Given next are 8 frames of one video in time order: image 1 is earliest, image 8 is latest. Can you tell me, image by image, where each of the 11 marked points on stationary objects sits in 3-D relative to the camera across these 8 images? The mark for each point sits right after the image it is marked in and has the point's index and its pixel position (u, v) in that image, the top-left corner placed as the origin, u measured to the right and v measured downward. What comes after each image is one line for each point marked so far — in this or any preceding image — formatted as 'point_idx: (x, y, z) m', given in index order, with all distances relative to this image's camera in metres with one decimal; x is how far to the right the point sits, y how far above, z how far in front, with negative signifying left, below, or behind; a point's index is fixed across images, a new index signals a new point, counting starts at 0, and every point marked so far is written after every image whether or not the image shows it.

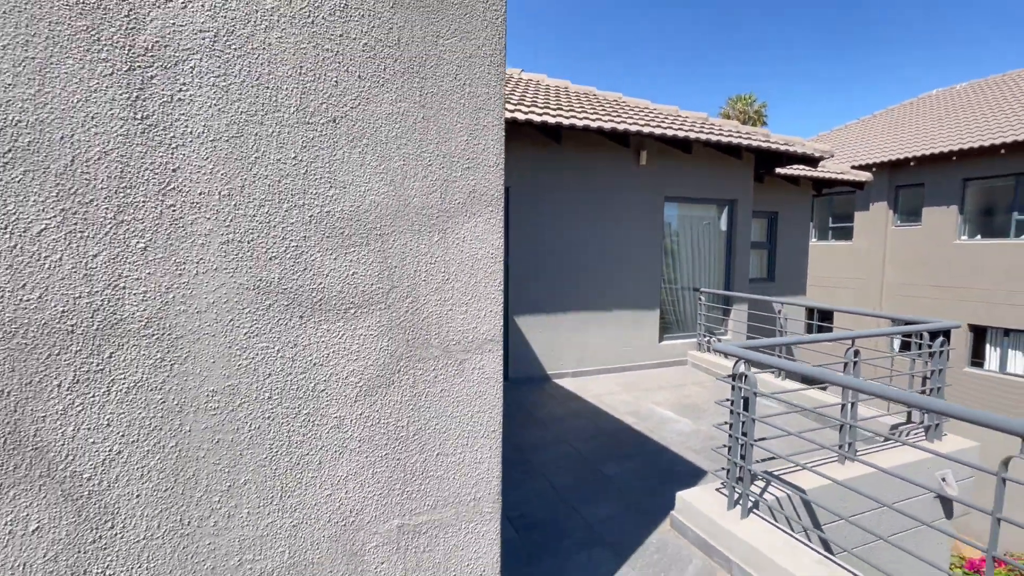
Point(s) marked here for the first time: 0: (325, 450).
0: (-0.5, -0.4, +1.3) m
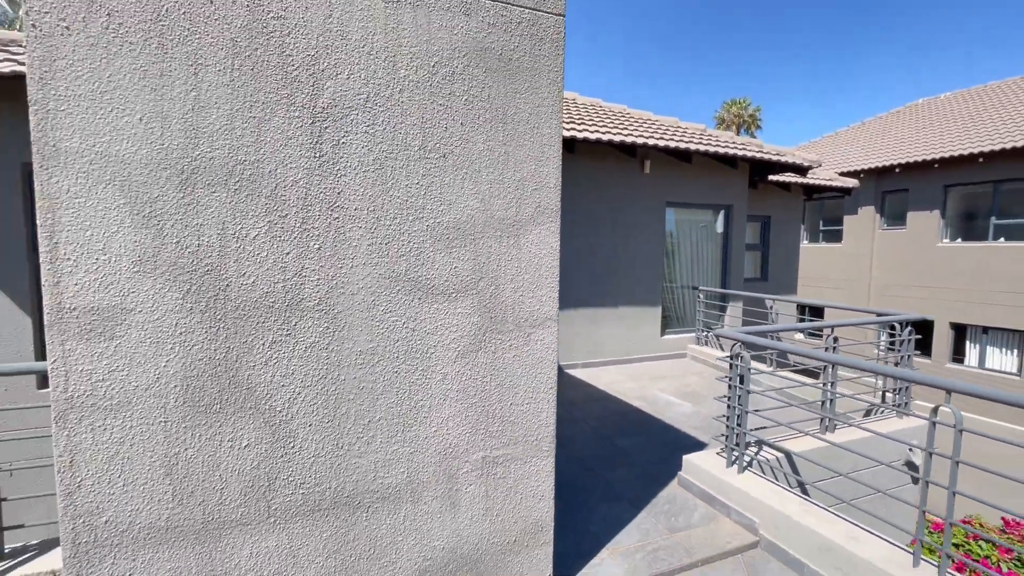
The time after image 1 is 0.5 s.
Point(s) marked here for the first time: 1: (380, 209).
0: (-0.3, -0.4, +1.8) m
1: (-0.5, +0.3, +1.7) m
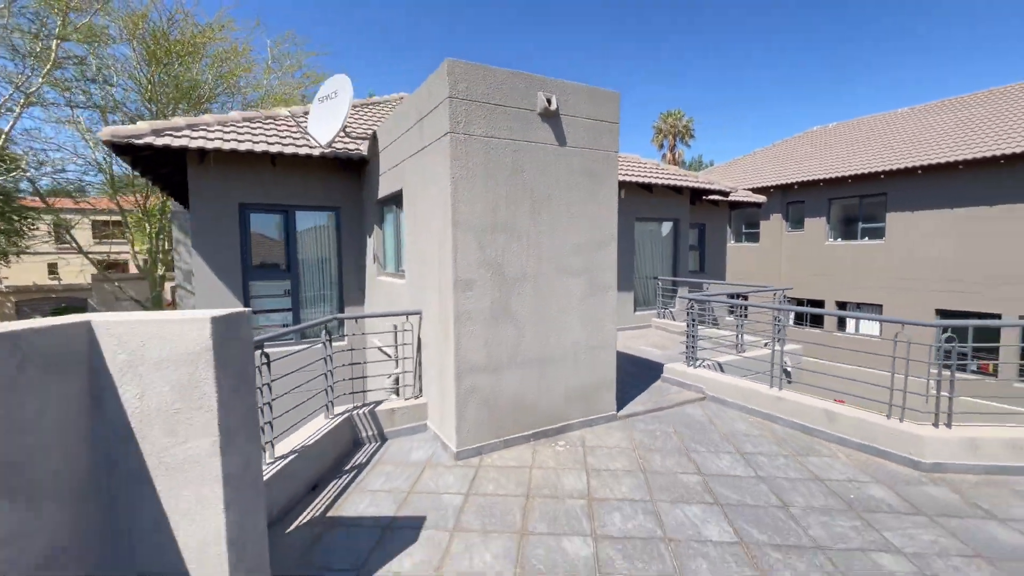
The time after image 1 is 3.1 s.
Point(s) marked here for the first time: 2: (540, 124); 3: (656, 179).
0: (+0.5, -0.2, +4.2) m
1: (+0.3, +0.4, +4.1) m
2: (+0.2, +1.4, +3.9) m
3: (+2.7, +2.0, +8.9) m
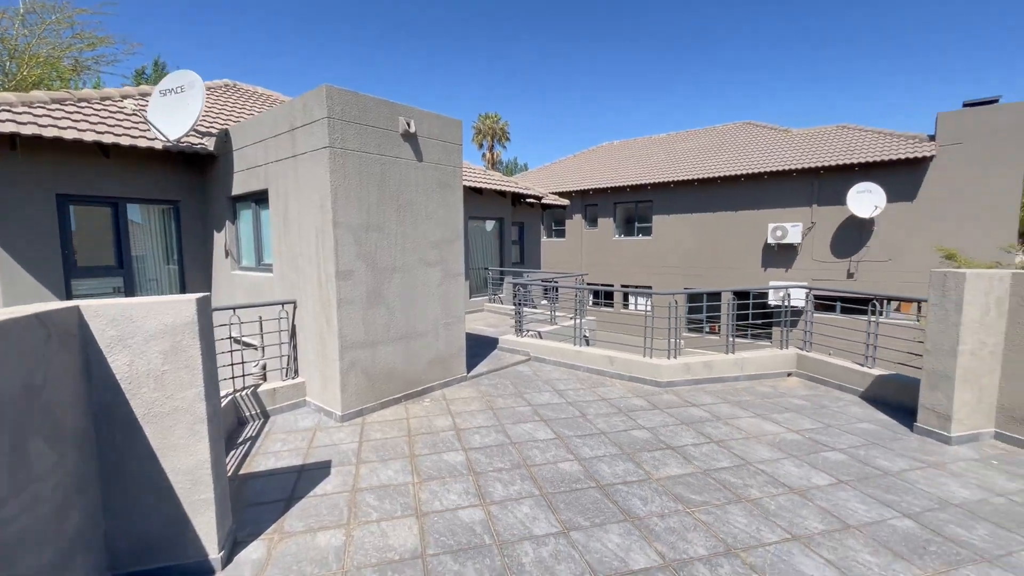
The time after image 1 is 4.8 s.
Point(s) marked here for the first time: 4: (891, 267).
0: (-0.9, -0.1, +5.2) m
1: (-1.0, +0.6, +5.0) m
2: (-1.1, +1.5, +4.8) m
3: (-0.6, +2.3, +10.3) m
4: (+9.8, +0.6, +12.3) m
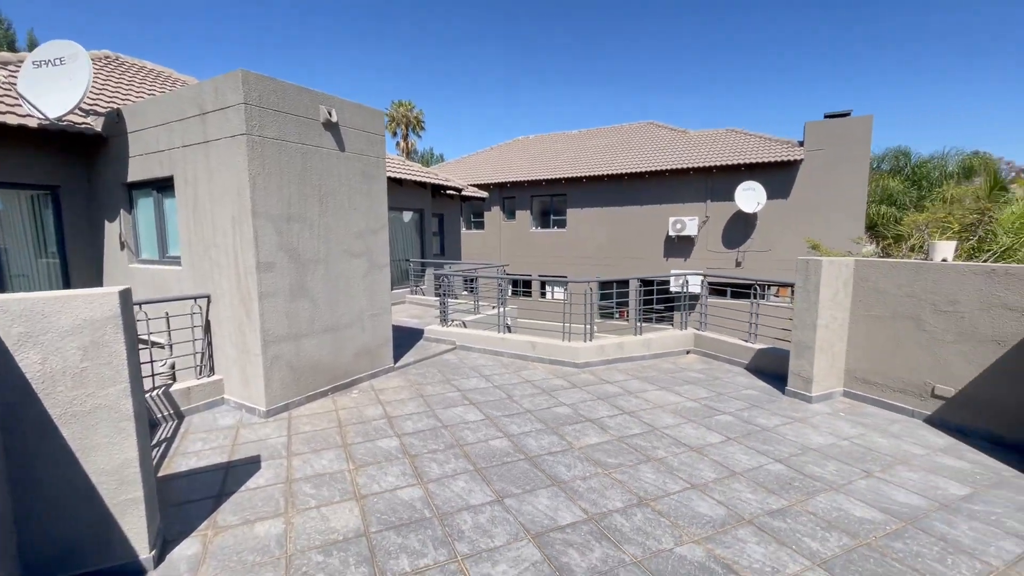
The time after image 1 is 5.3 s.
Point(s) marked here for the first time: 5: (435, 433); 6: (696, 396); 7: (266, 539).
0: (-1.7, 0.0, +5.2) m
1: (-1.8, +0.6, +5.0) m
2: (-1.9, +1.6, +4.8) m
3: (-2.3, +2.4, +10.2) m
4: (+7.6, +1.0, +14.0) m
5: (-0.7, -1.2, +4.0) m
6: (+1.9, -1.1, +4.9) m
7: (-1.4, -1.4, +2.7) m
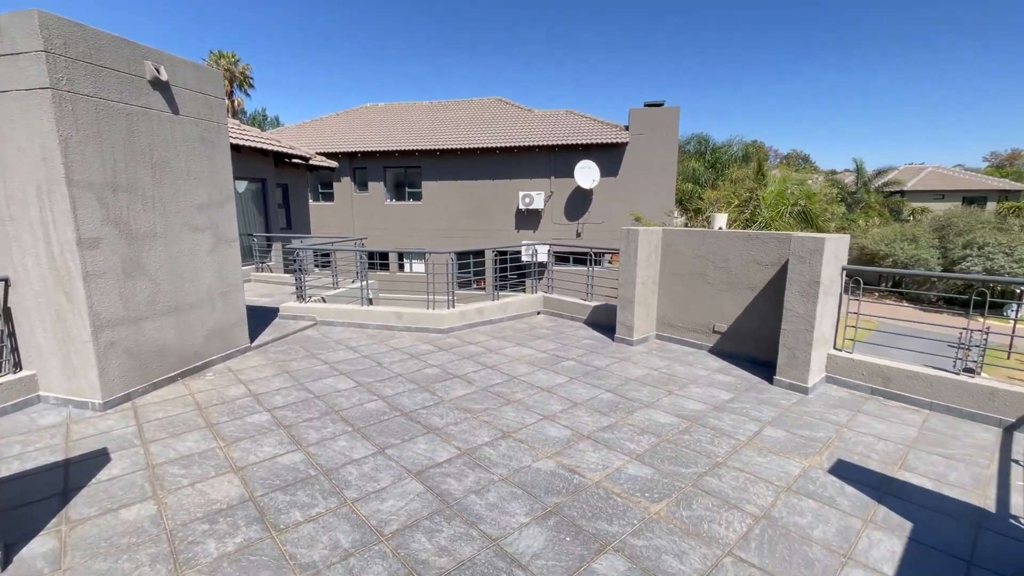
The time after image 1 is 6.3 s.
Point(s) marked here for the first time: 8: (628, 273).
0: (-3.2, +0.2, +4.9) m
1: (-3.2, +0.9, +4.6) m
2: (-3.3, +1.8, +4.3) m
3: (-5.3, +2.9, +9.3) m
4: (+3.1, +2.1, +15.9) m
5: (-1.8, -1.0, +4.1) m
6: (+0.4, -0.7, +5.7) m
7: (-2.1, -1.3, +2.6) m
8: (+1.4, +0.2, +5.7) m
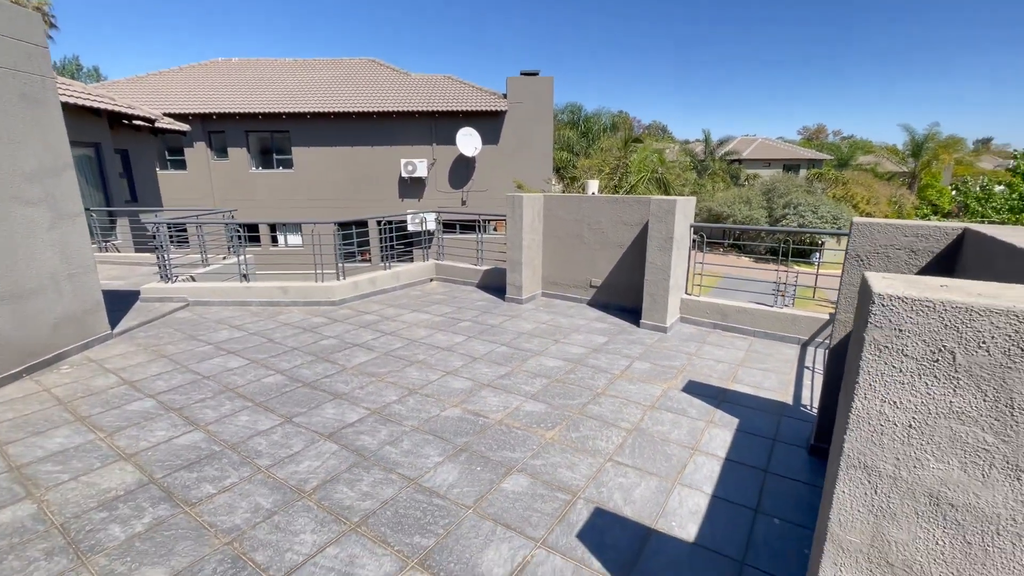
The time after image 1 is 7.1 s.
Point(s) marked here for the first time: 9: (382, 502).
0: (-4.2, +0.4, +4.2) m
1: (-4.2, +1.0, +3.9) m
2: (-4.2, +1.9, +3.5) m
3: (-7.4, +3.2, +7.8) m
4: (-0.8, +3.2, +16.3) m
5: (-2.6, -0.8, +3.9) m
6: (-0.9, -0.3, +6.0) m
7: (-2.5, -1.2, +2.4) m
8: (0.0, +0.7, +6.1) m
9: (-0.7, -1.1, +2.6) m
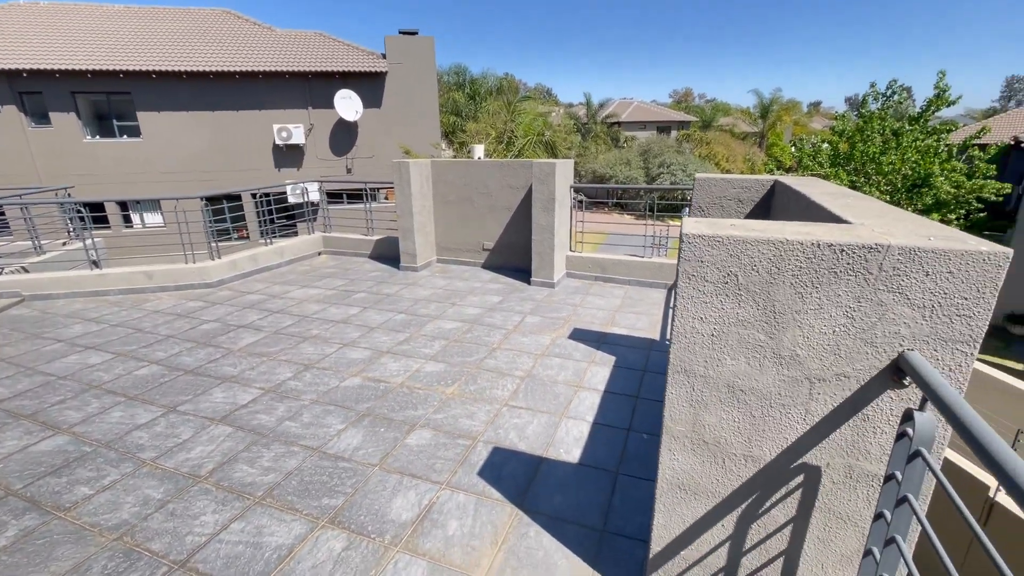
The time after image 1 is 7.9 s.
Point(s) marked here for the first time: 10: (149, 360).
0: (-5.1, +0.3, +3.4) m
1: (-5.1, +0.9, +3.0) m
2: (-5.1, +1.8, +2.6) m
3: (-9.2, +3.1, +6.0) m
4: (-4.5, +4.2, +15.6) m
5: (-3.4, -0.7, +3.5) m
6: (-2.2, 0.0, +5.8) m
7: (-3.0, -1.2, +2.1) m
8: (-1.4, +1.1, +6.1) m
9: (-1.2, -1.0, +2.6) m
10: (-3.0, -0.6, +3.9) m
